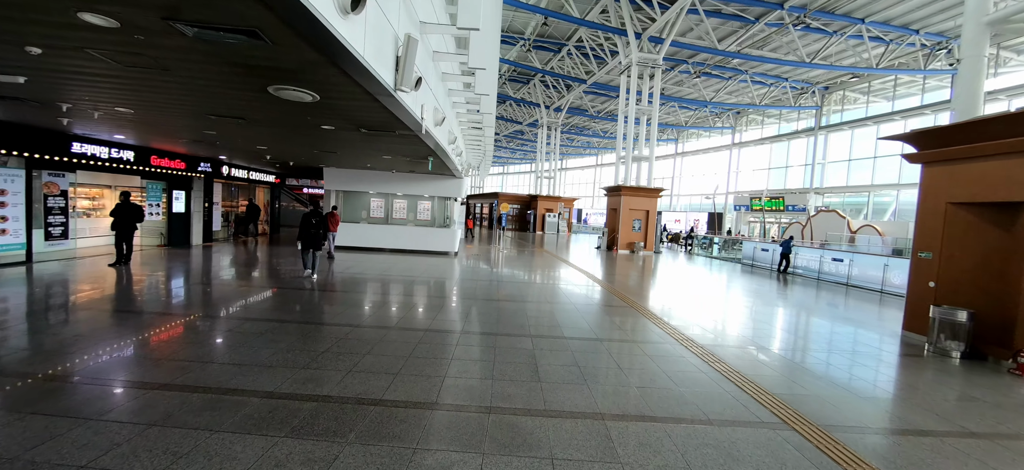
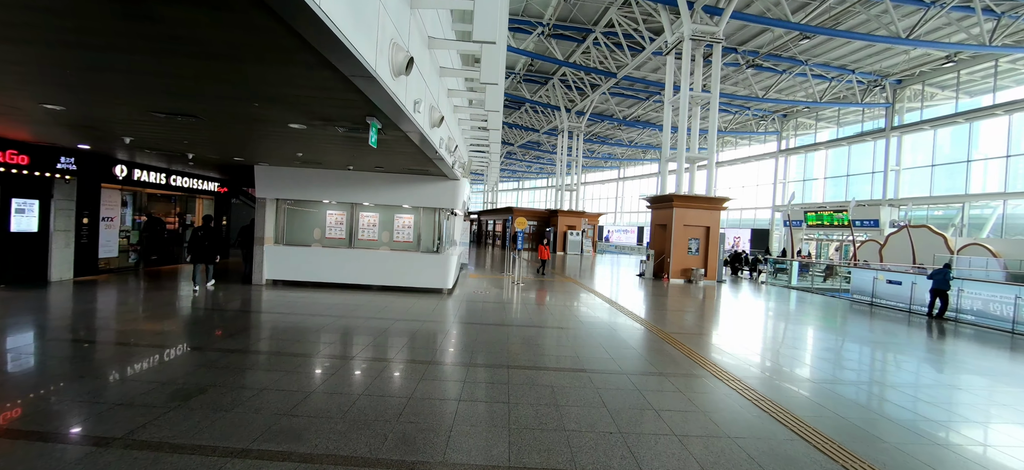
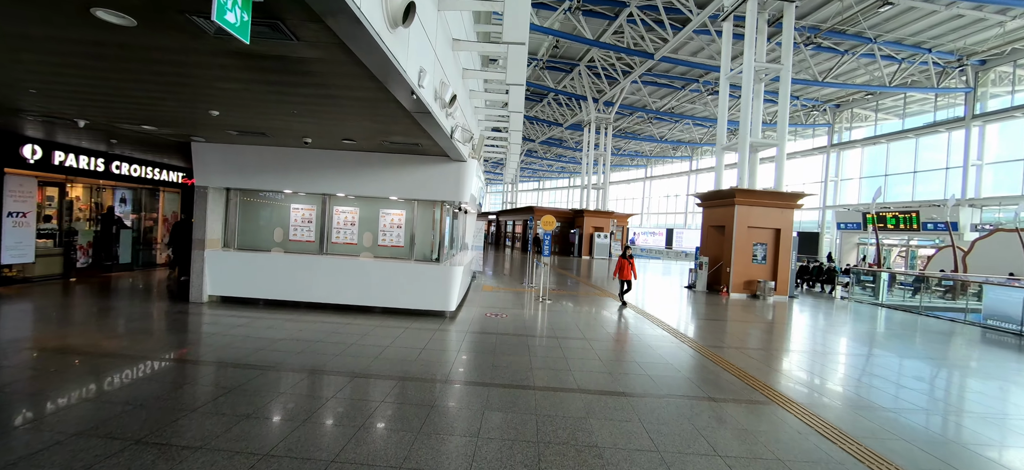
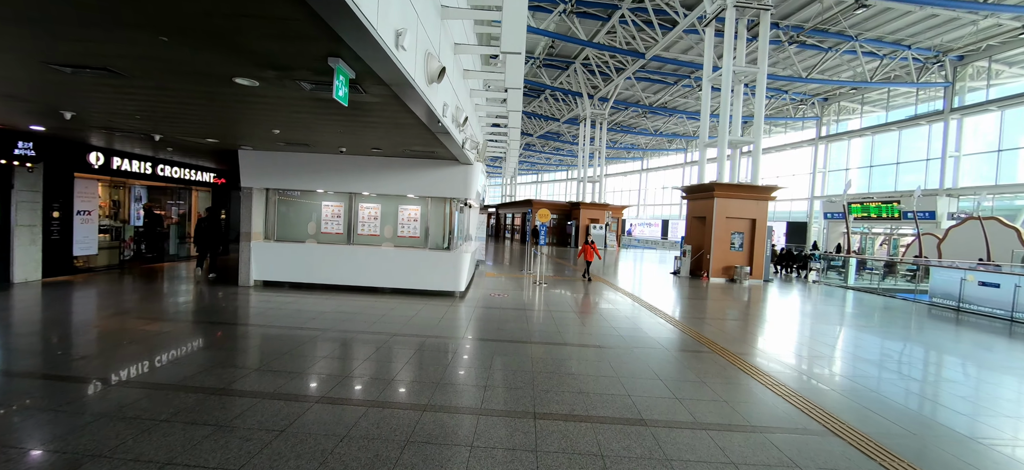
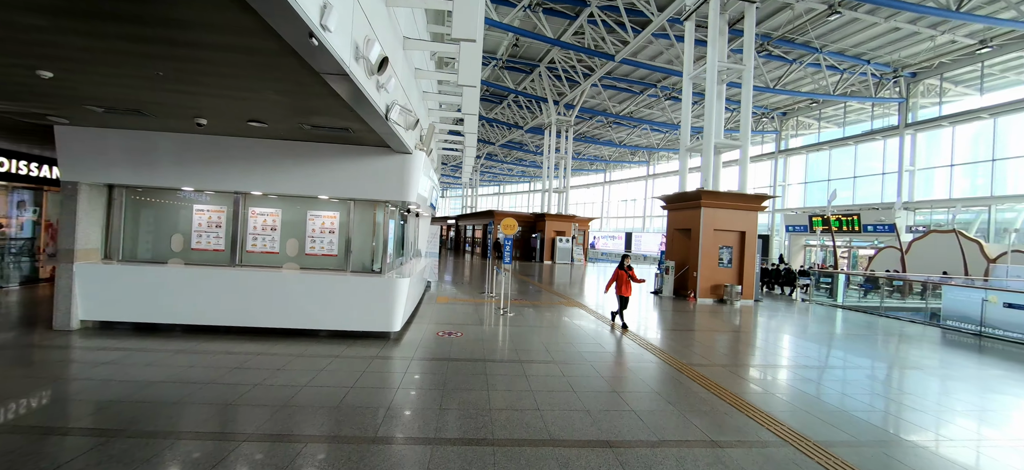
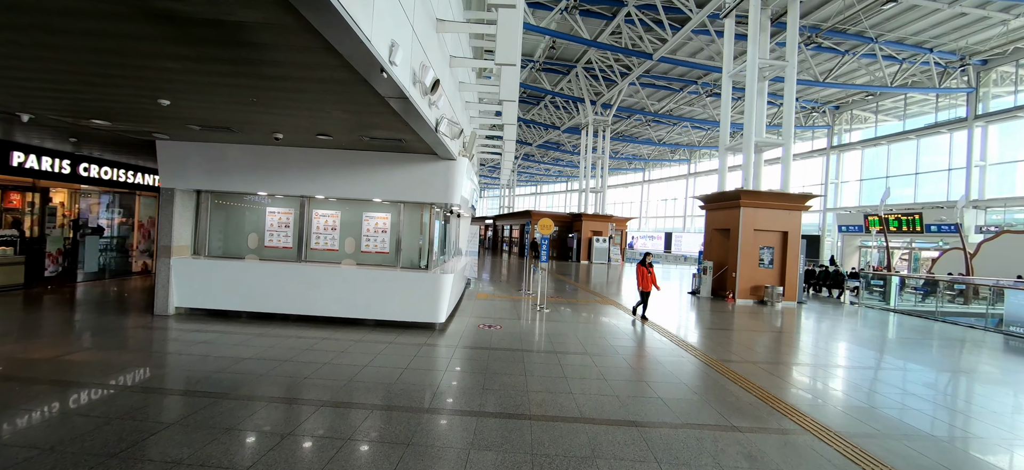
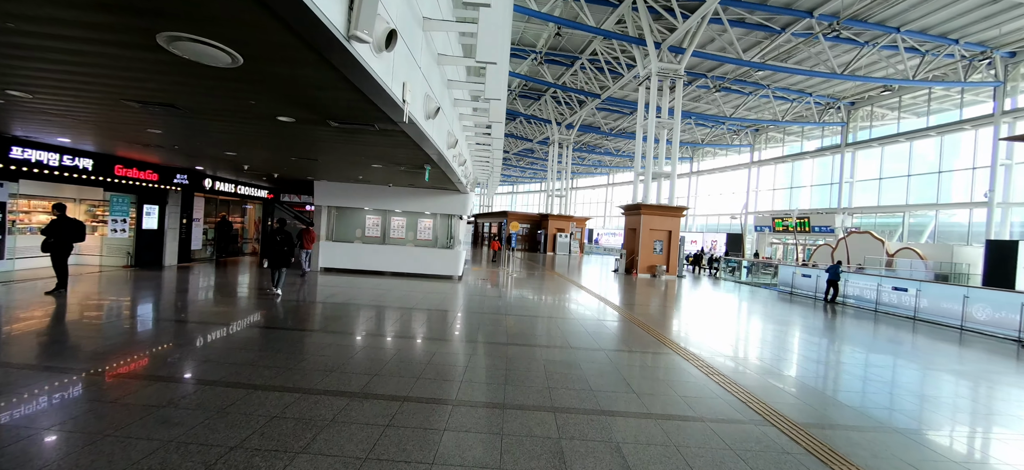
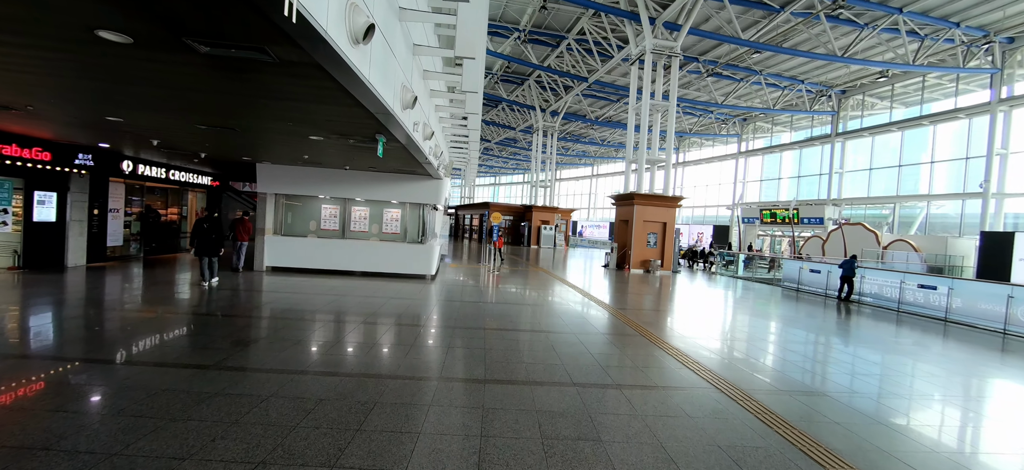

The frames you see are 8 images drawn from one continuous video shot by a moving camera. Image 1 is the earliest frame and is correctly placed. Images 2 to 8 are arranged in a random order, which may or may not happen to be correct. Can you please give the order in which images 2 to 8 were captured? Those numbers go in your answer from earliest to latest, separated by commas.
7, 8, 2, 4, 3, 6, 5
